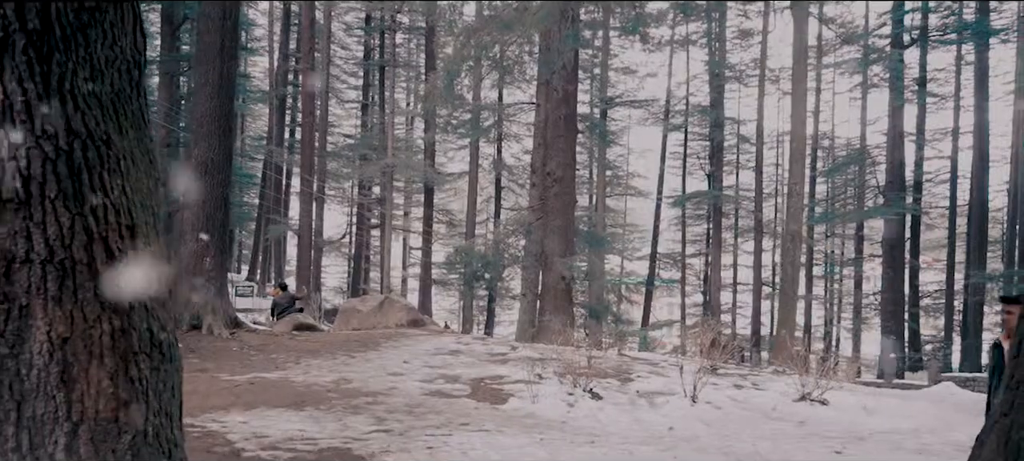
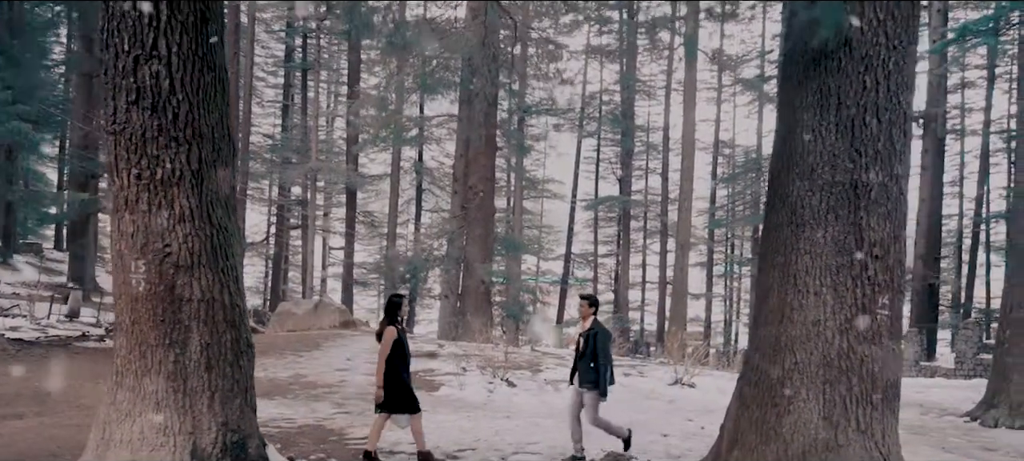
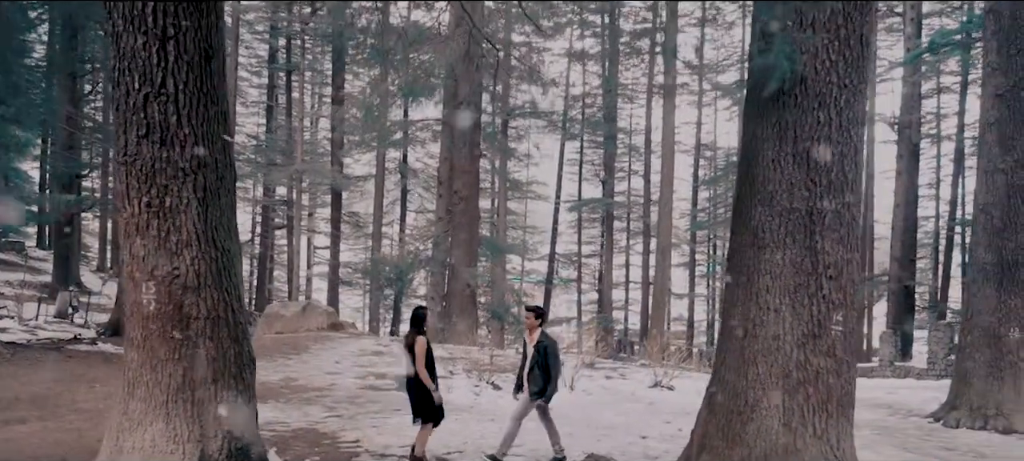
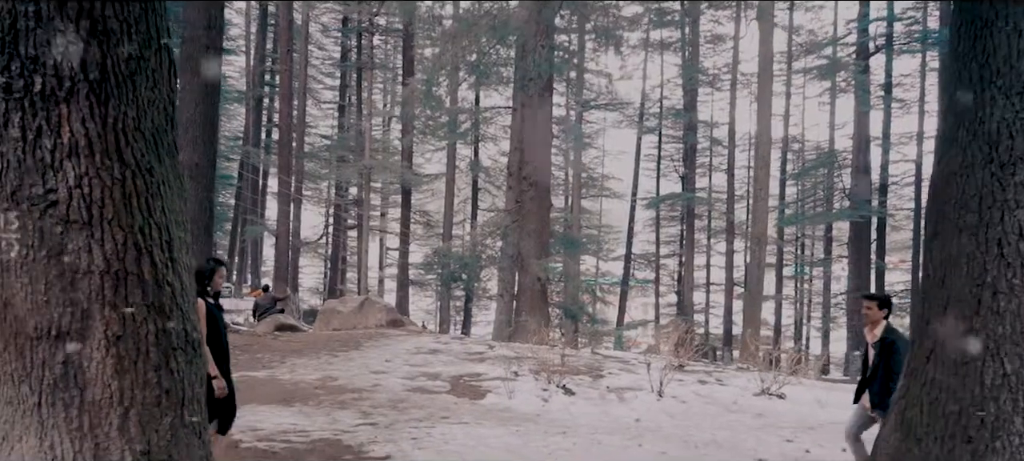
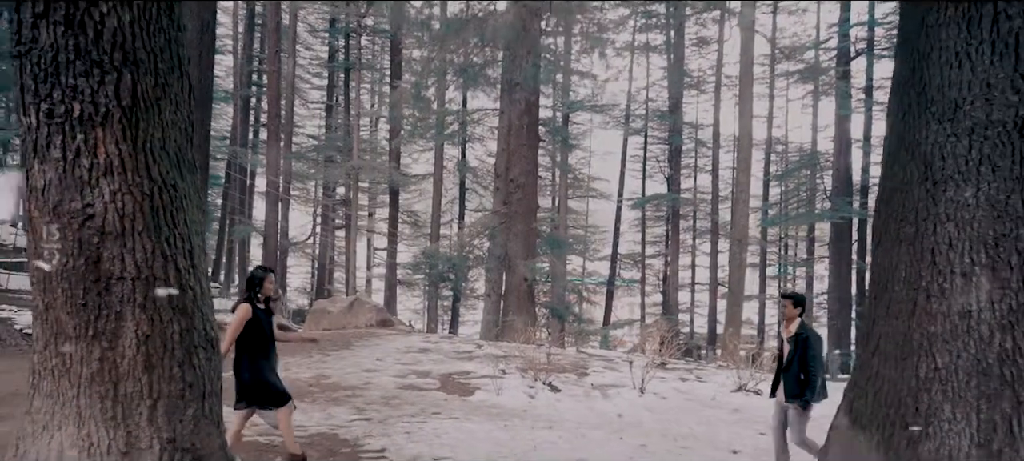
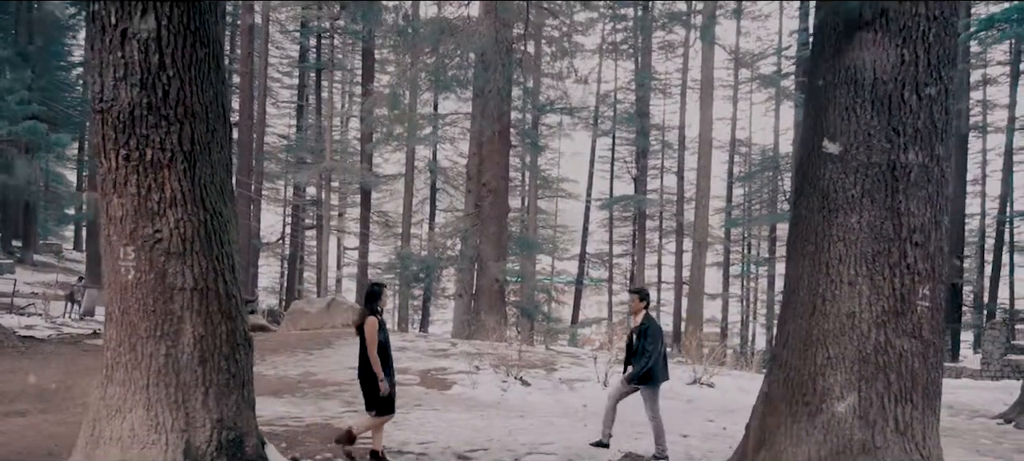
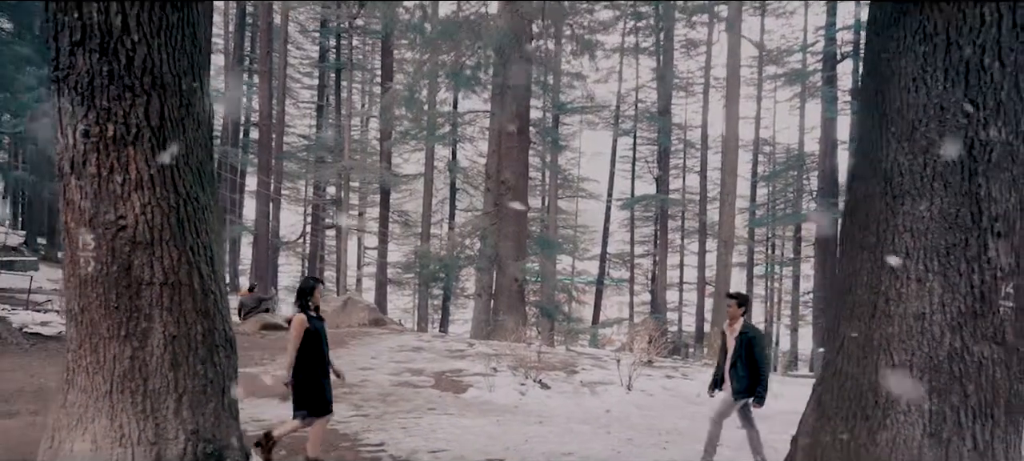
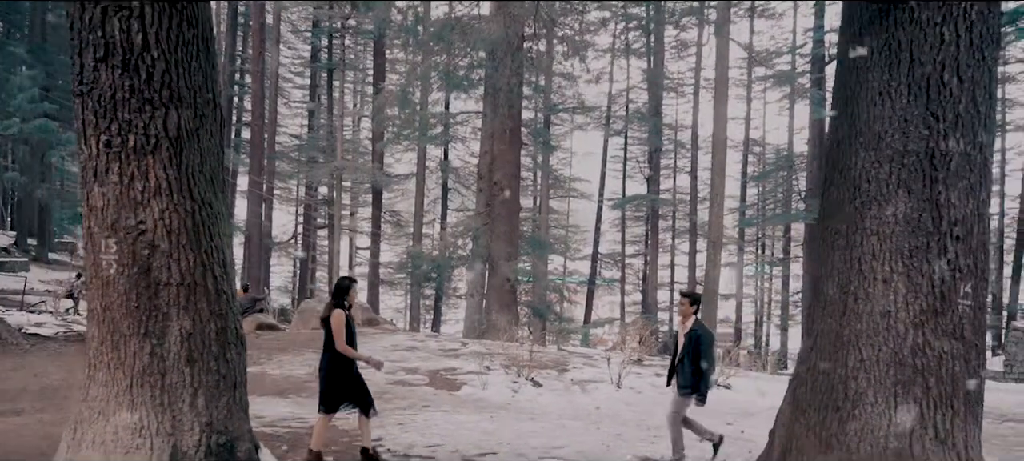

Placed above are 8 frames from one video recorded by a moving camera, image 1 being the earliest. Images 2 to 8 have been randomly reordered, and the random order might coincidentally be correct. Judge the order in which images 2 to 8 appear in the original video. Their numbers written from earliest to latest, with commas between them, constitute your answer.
4, 5, 7, 8, 6, 2, 3
